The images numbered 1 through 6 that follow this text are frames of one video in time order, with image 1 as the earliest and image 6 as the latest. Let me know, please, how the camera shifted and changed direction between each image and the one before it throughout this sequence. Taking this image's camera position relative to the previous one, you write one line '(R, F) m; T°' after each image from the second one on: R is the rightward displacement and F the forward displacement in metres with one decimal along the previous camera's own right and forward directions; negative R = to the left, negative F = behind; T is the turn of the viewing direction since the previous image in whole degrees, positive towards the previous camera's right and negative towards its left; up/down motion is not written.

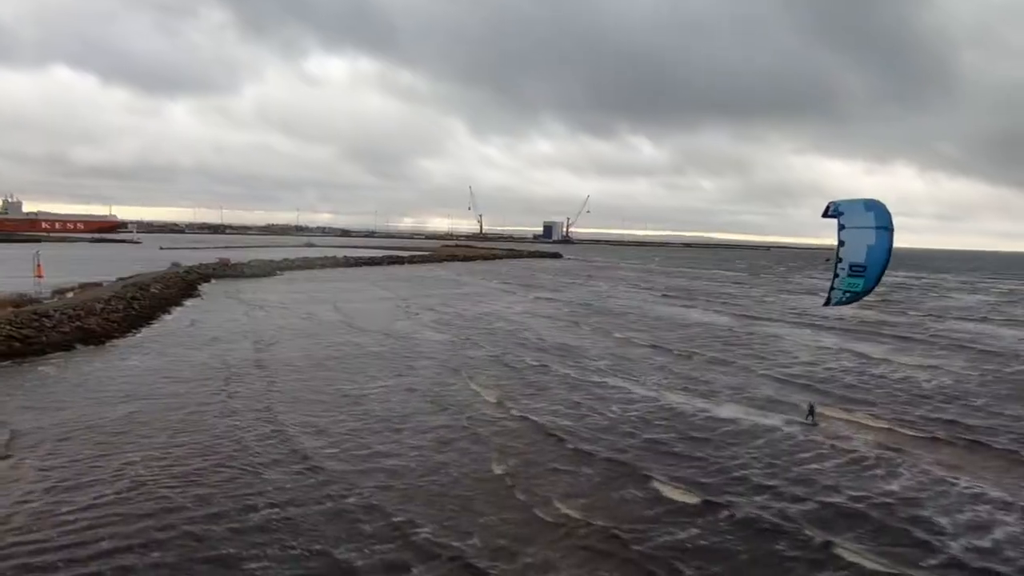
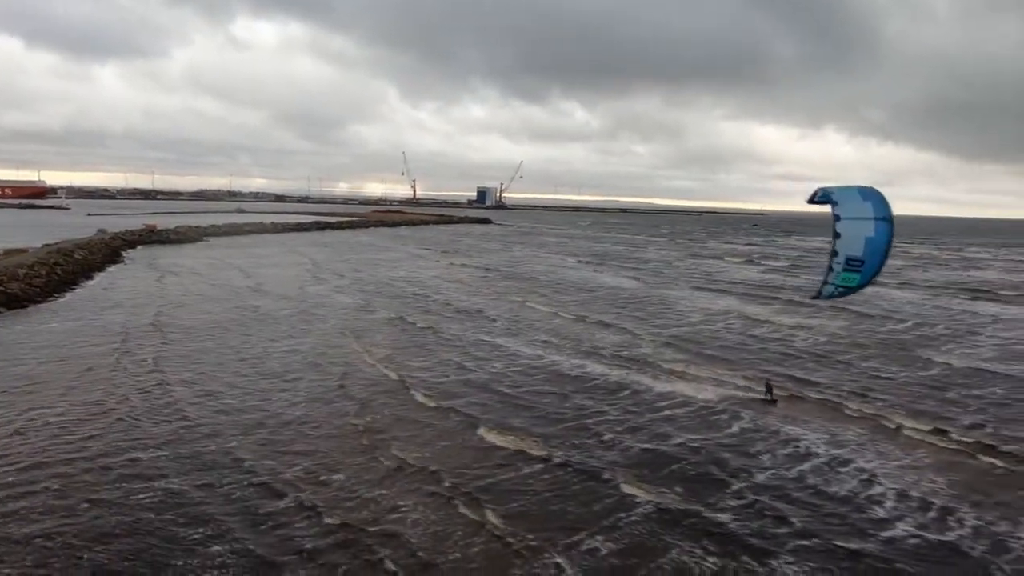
(+2.6, -1.3) m; +2°
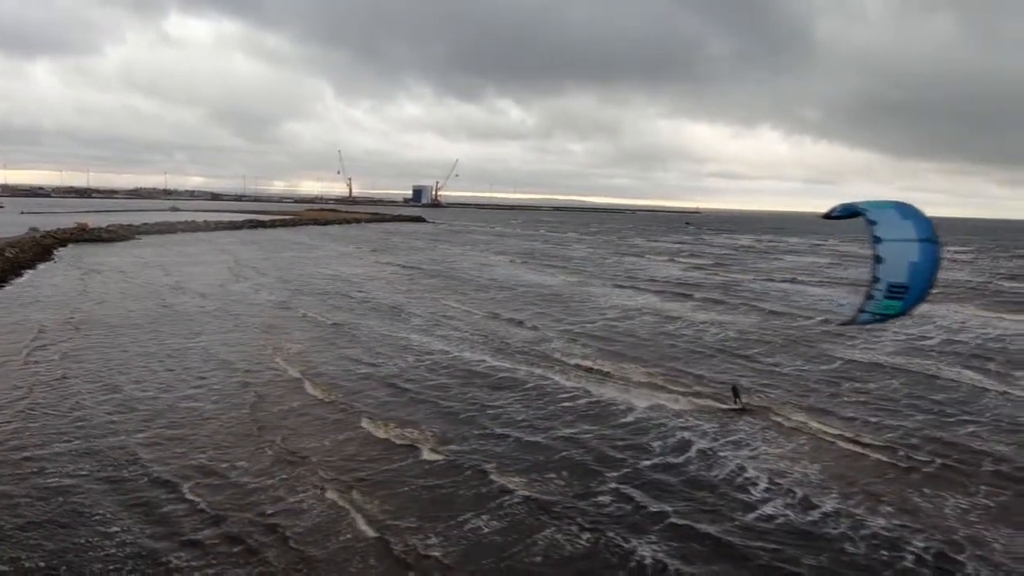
(+1.9, -0.5) m; +3°
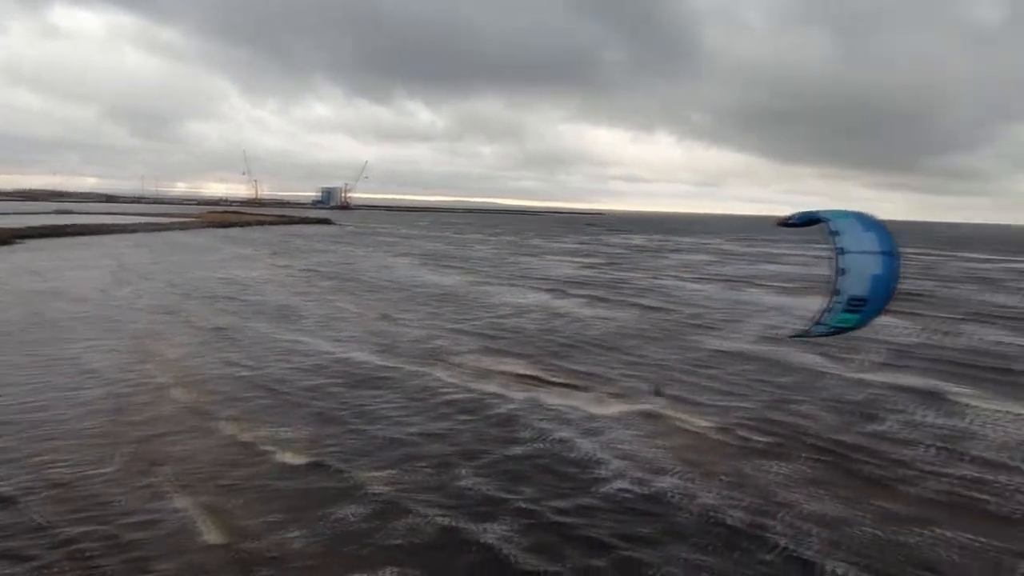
(+1.6, -1.1) m; +6°
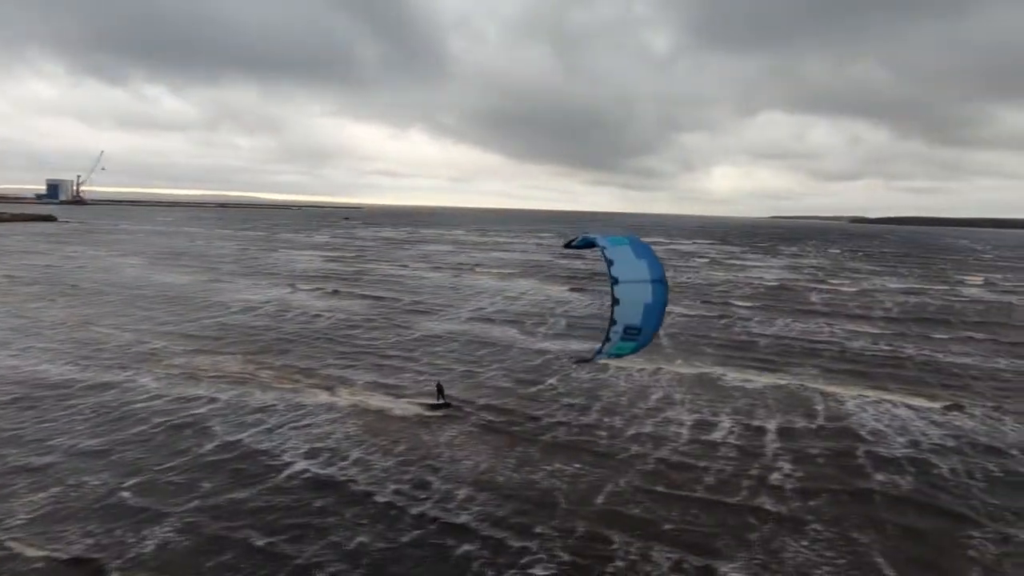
(+1.4, -1.9) m; +18°
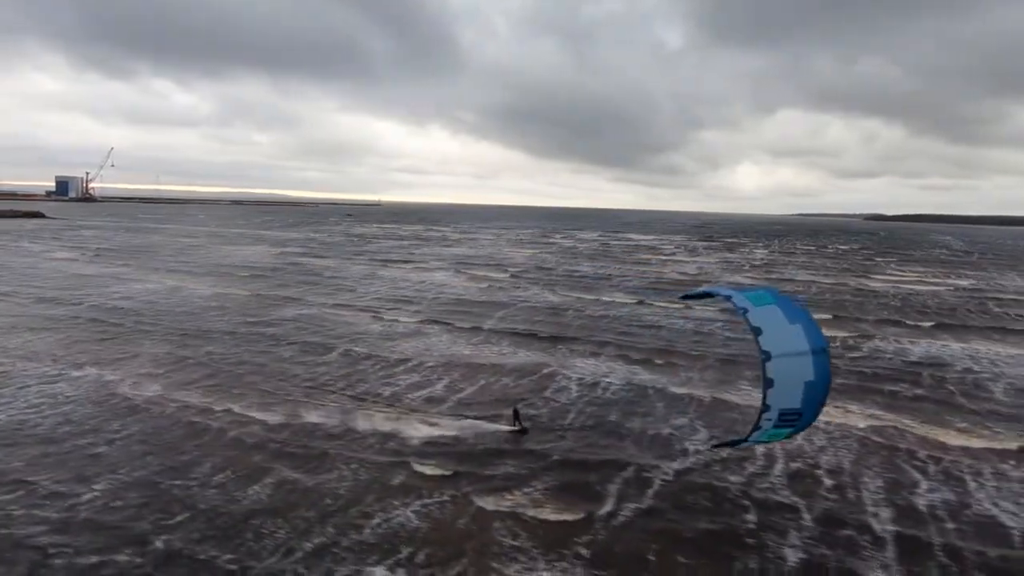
(+4.3, -1.0) m; 0°
